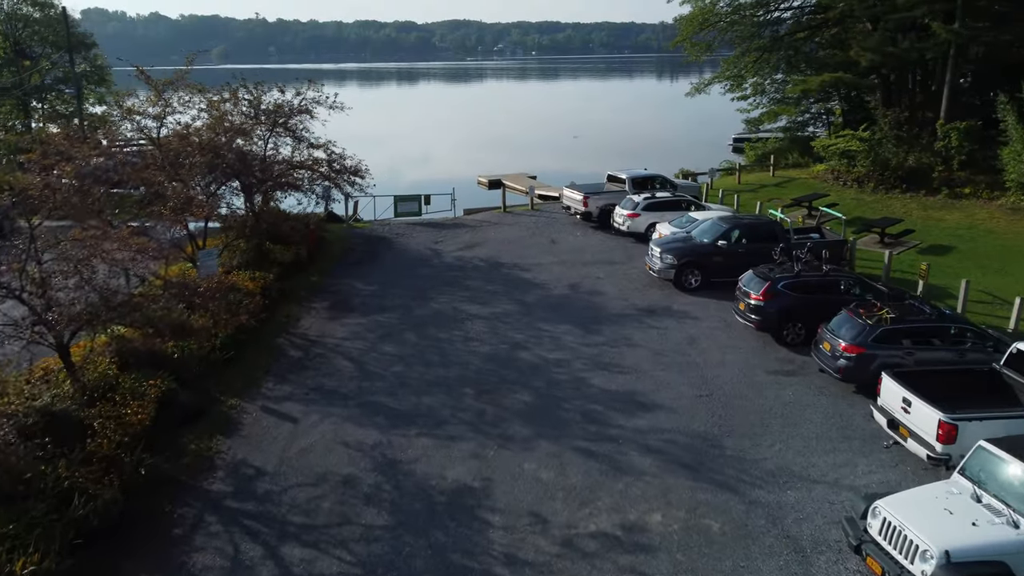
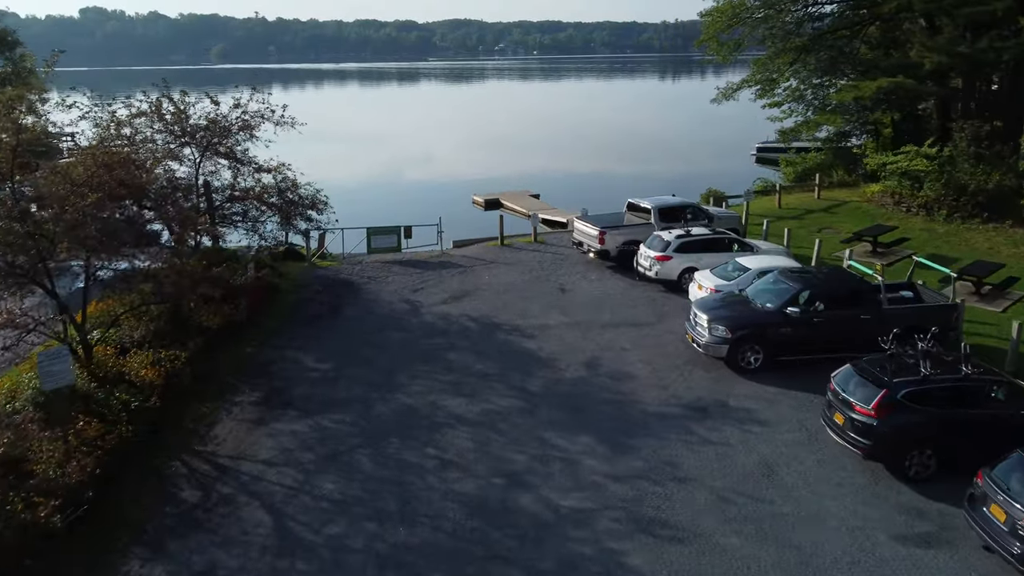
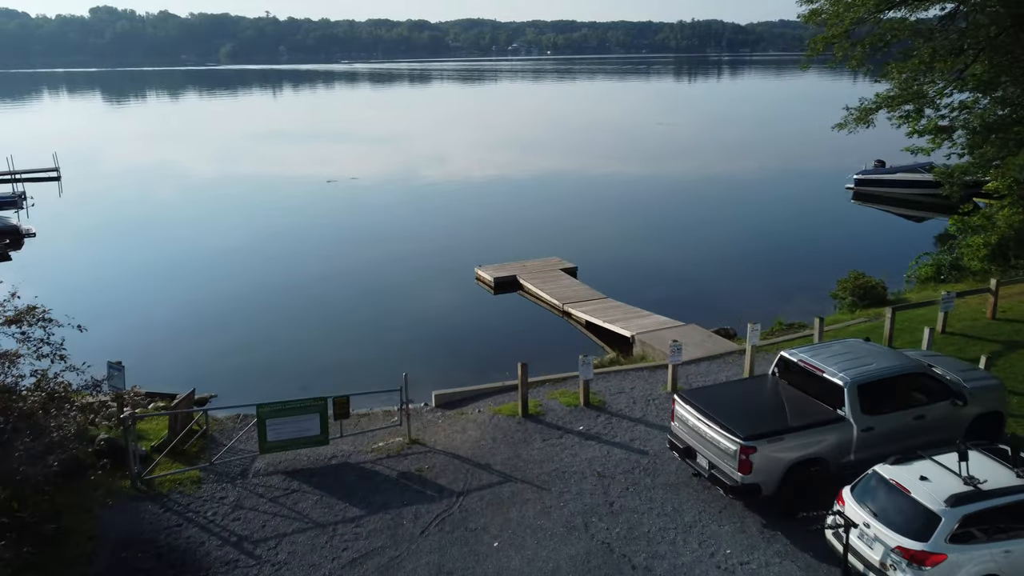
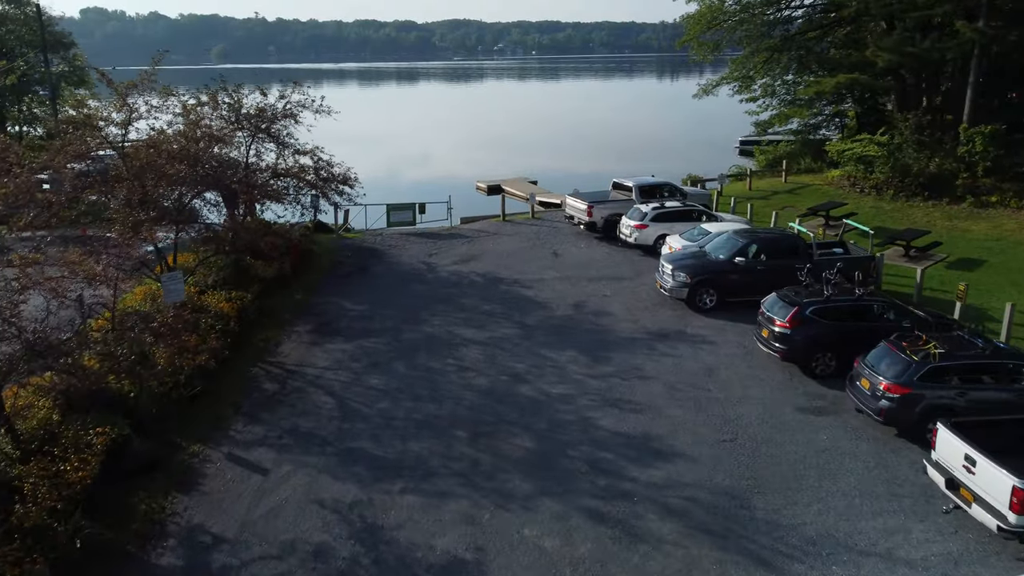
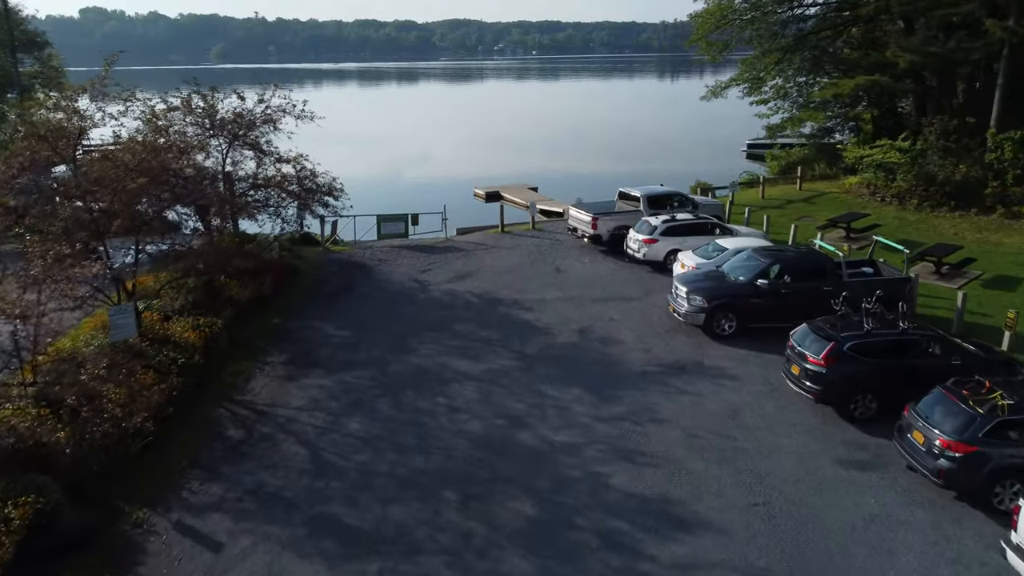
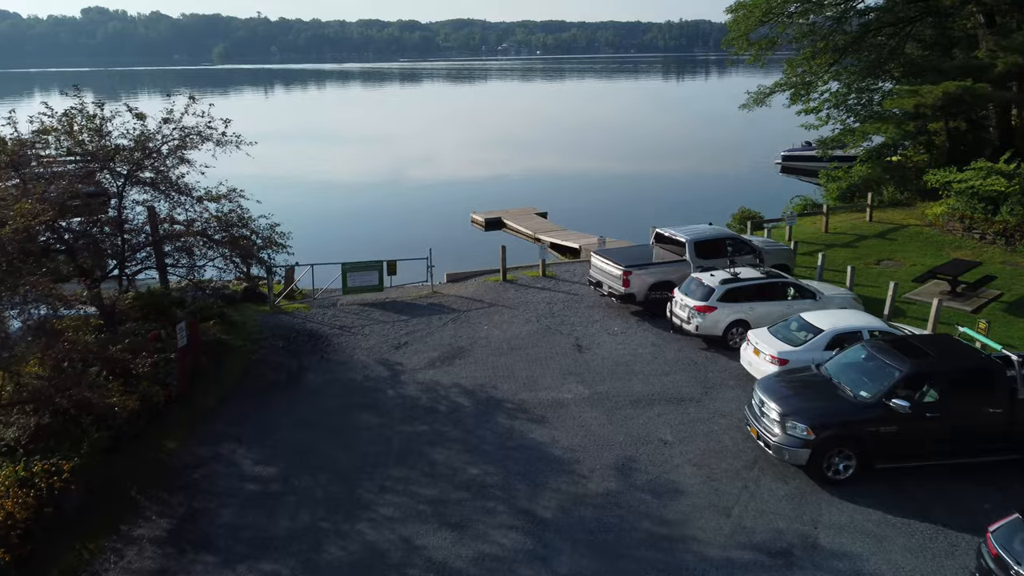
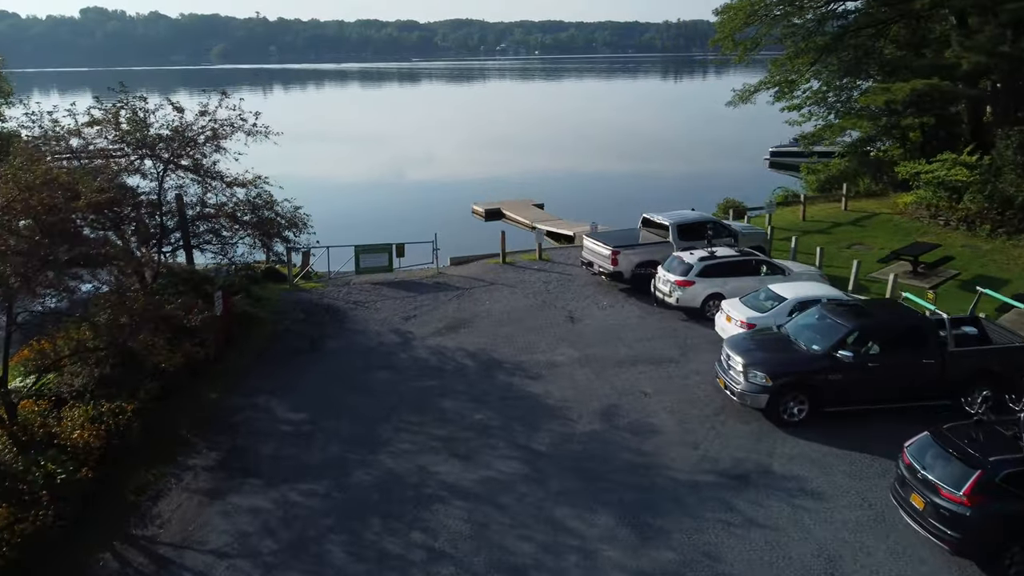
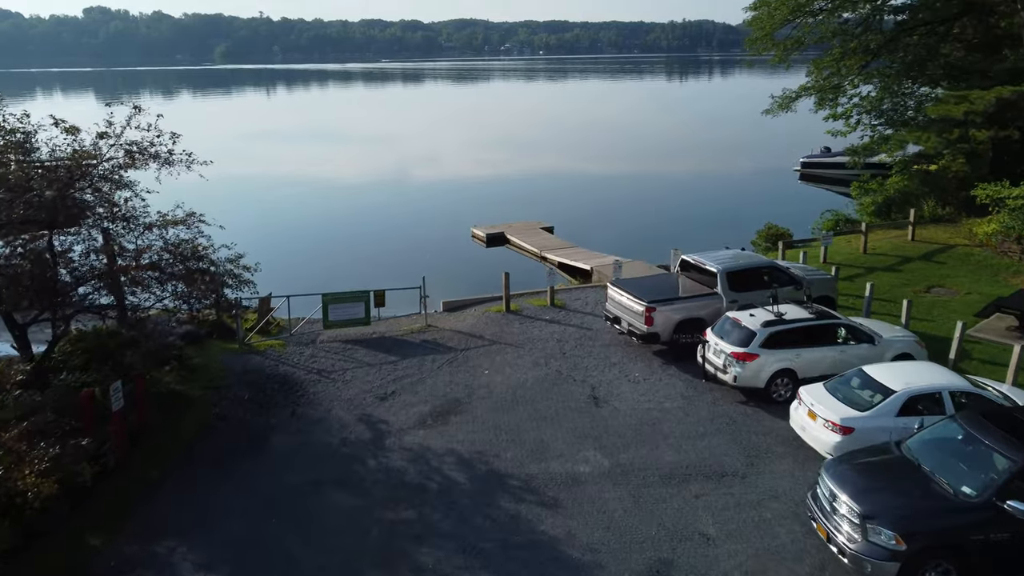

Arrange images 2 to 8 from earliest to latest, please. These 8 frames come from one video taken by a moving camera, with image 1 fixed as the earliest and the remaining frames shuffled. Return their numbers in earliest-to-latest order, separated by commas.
4, 5, 2, 7, 6, 8, 3
